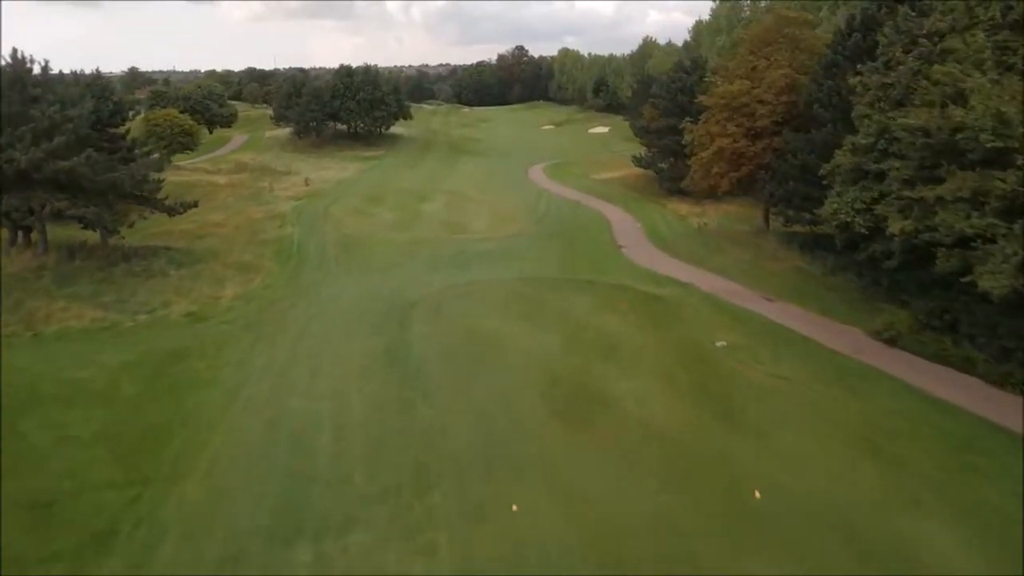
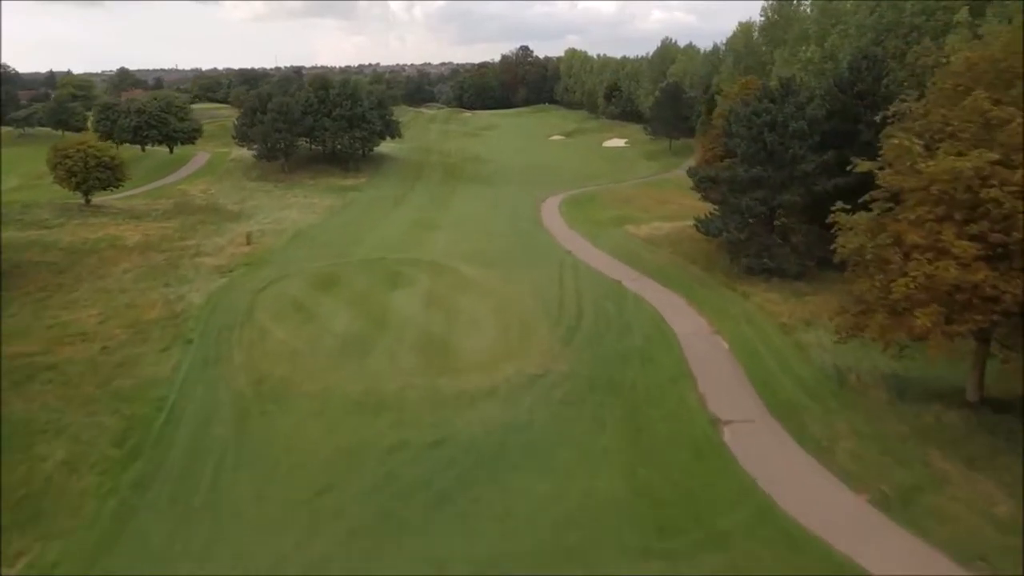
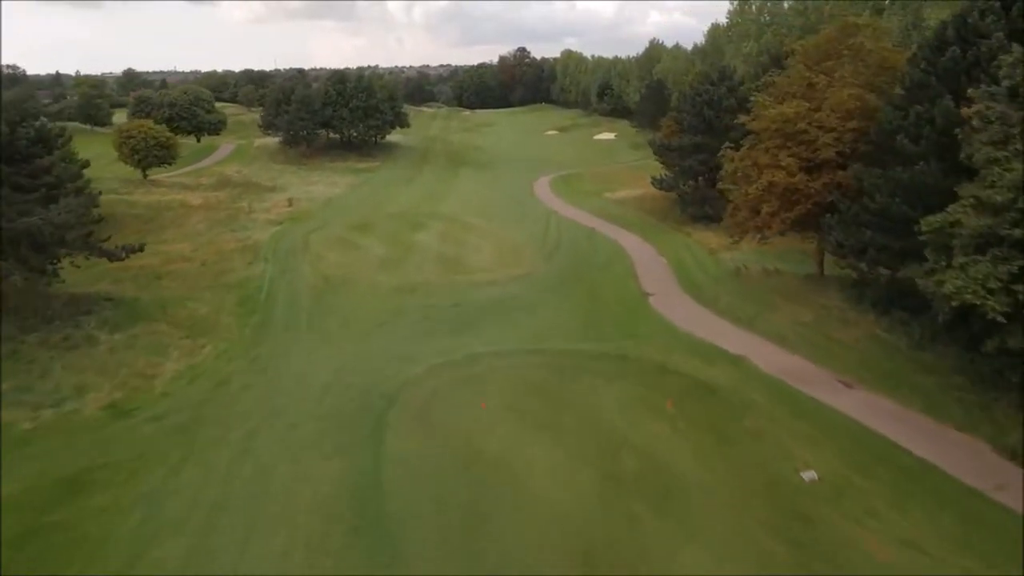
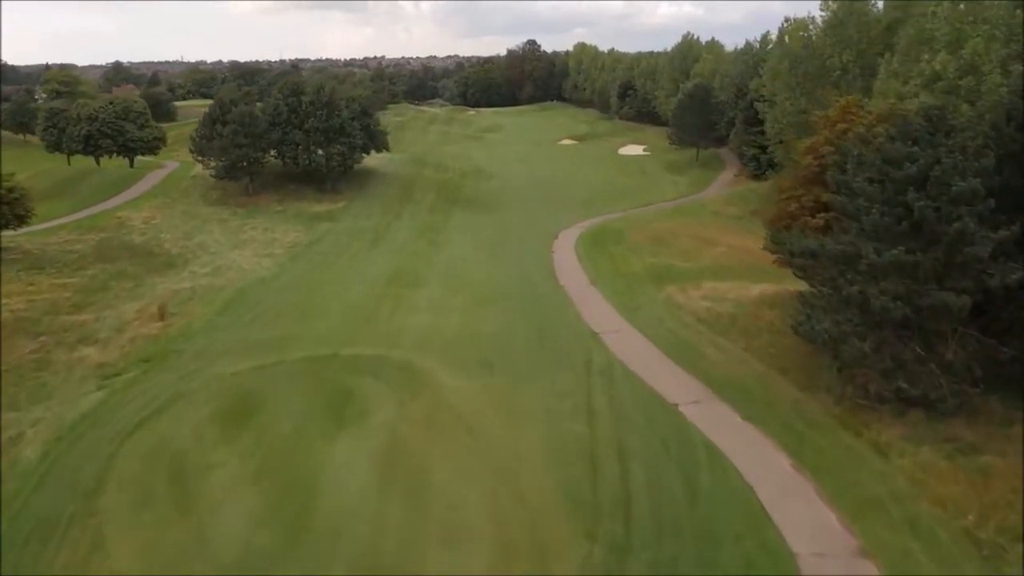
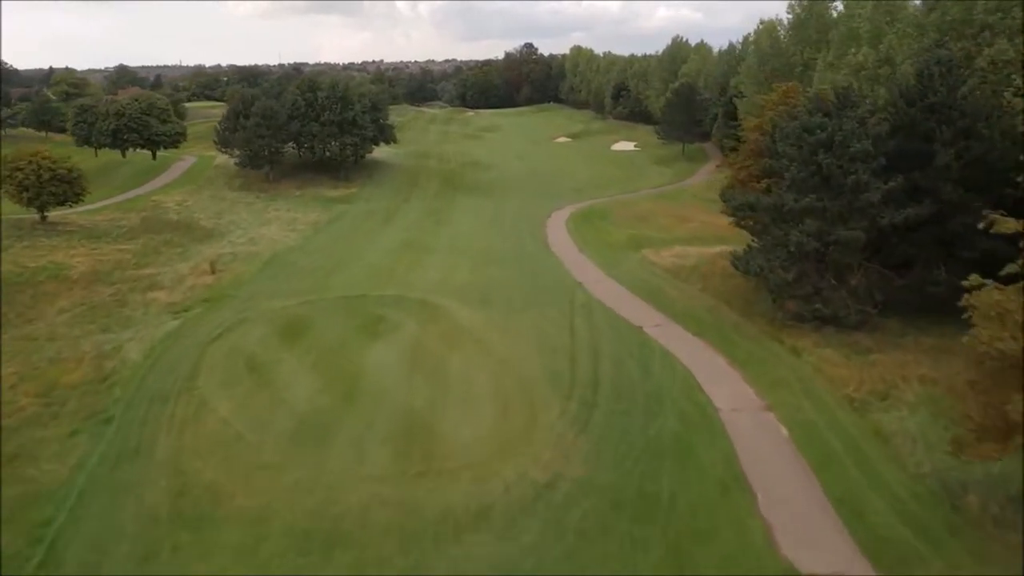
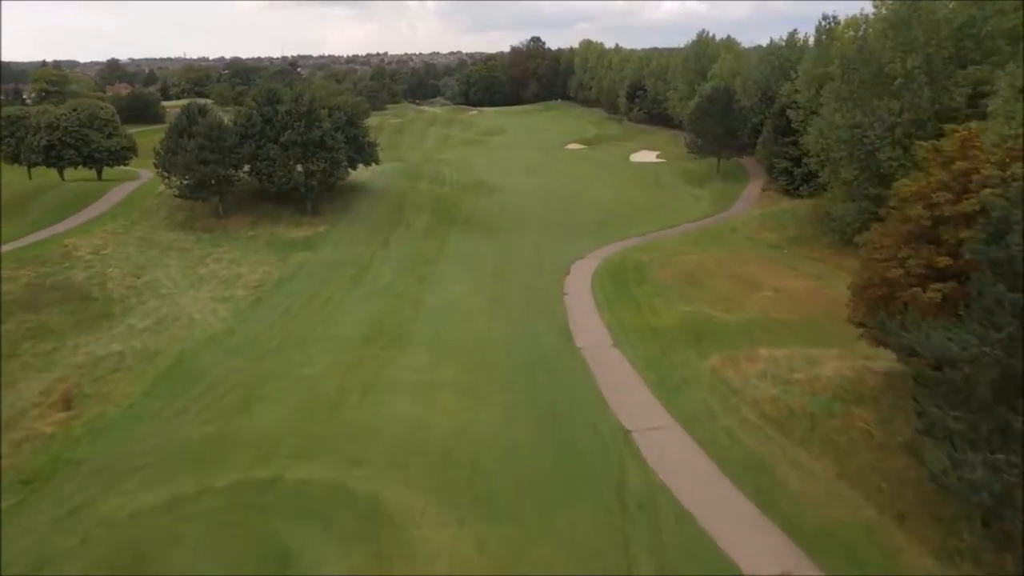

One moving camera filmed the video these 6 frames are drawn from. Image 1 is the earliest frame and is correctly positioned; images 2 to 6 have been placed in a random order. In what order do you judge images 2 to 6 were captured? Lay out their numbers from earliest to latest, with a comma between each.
3, 2, 5, 4, 6
